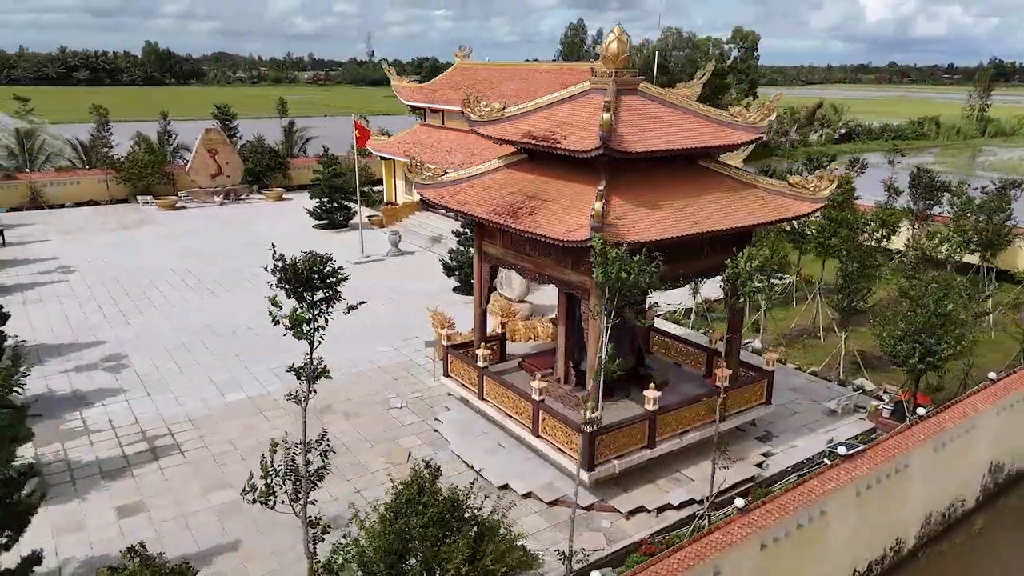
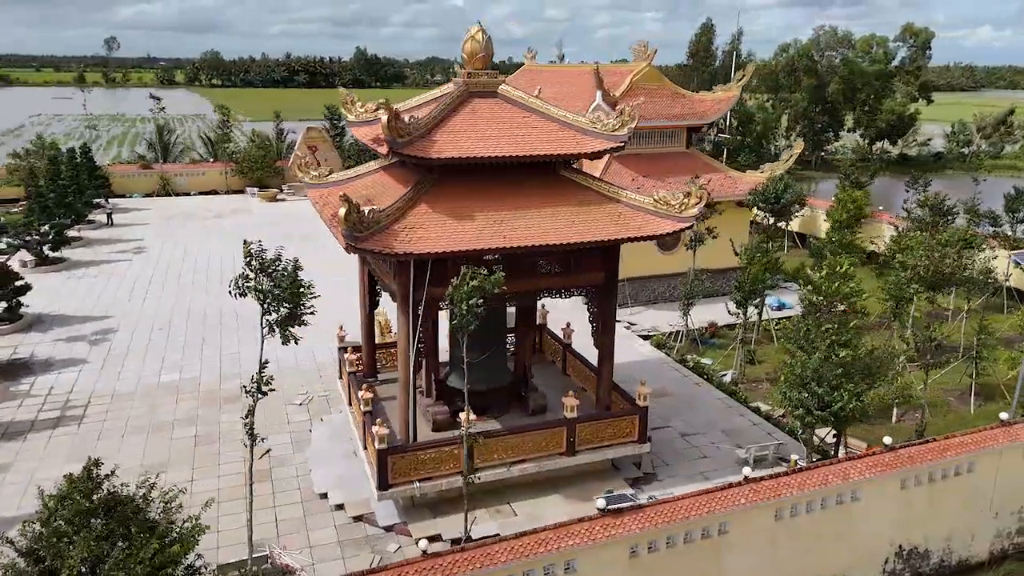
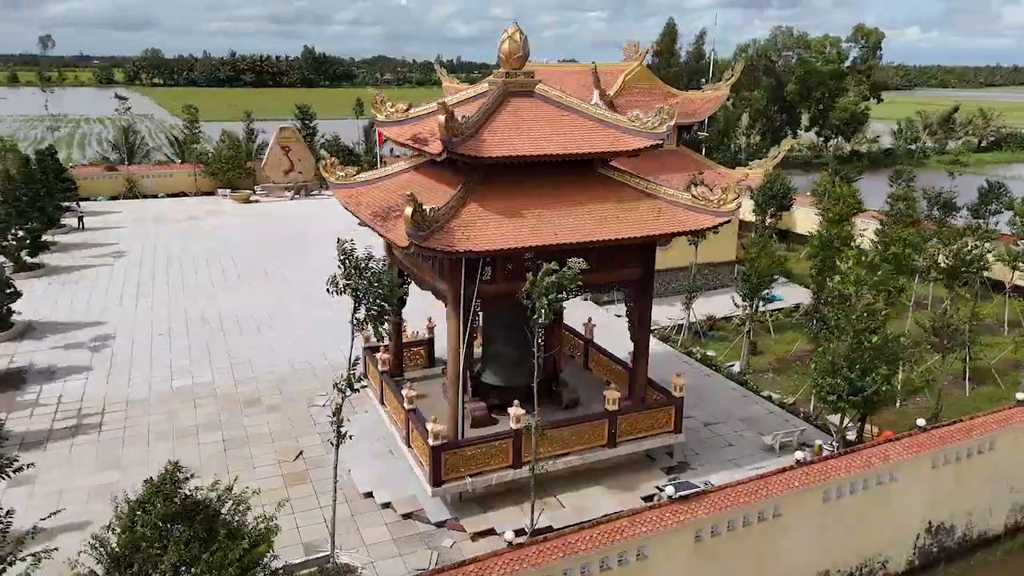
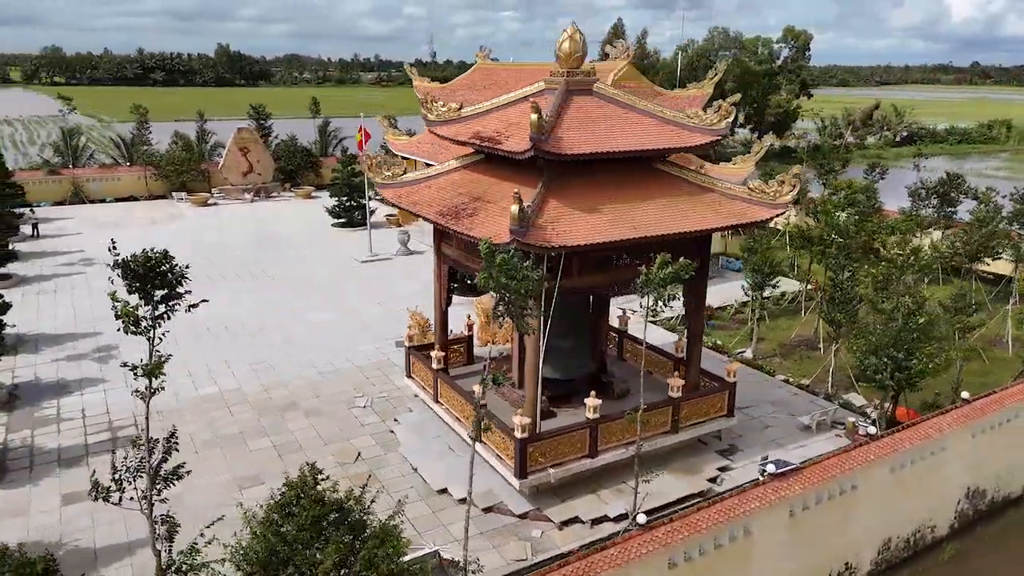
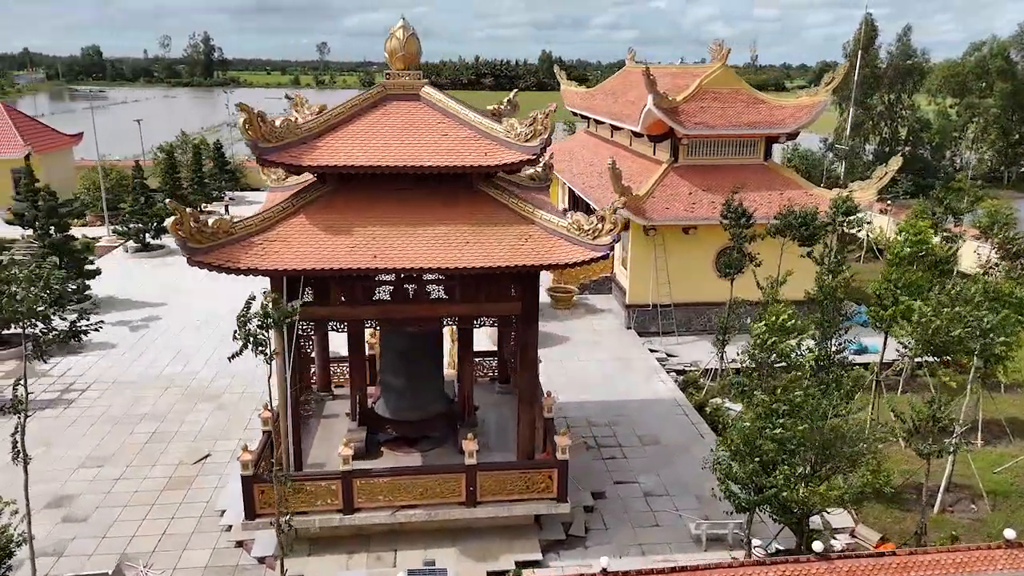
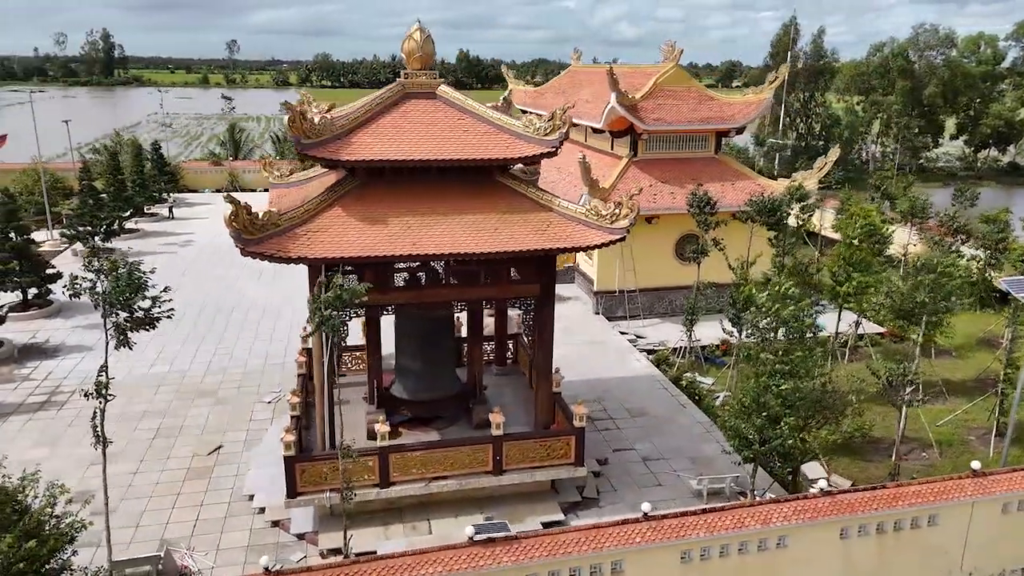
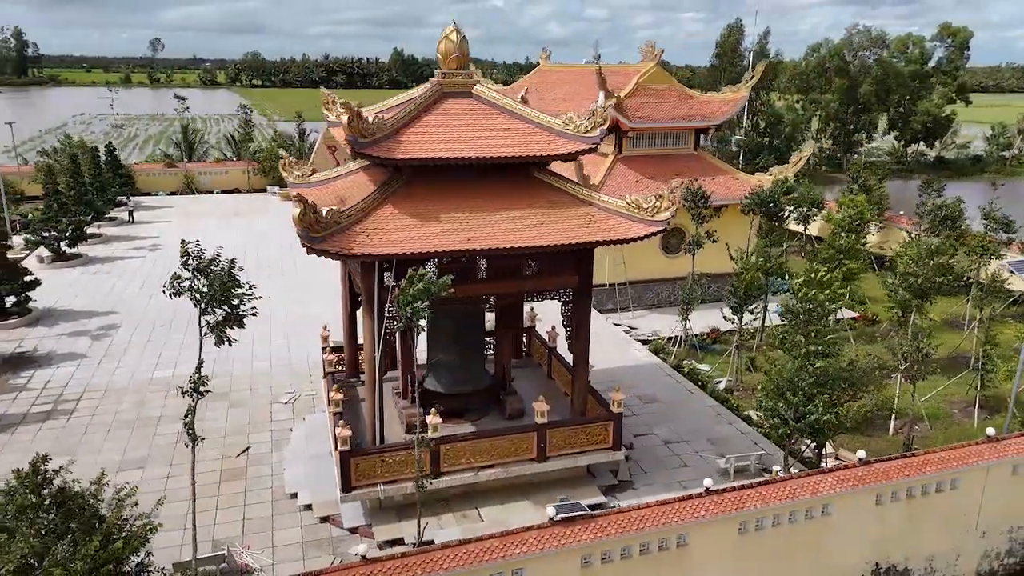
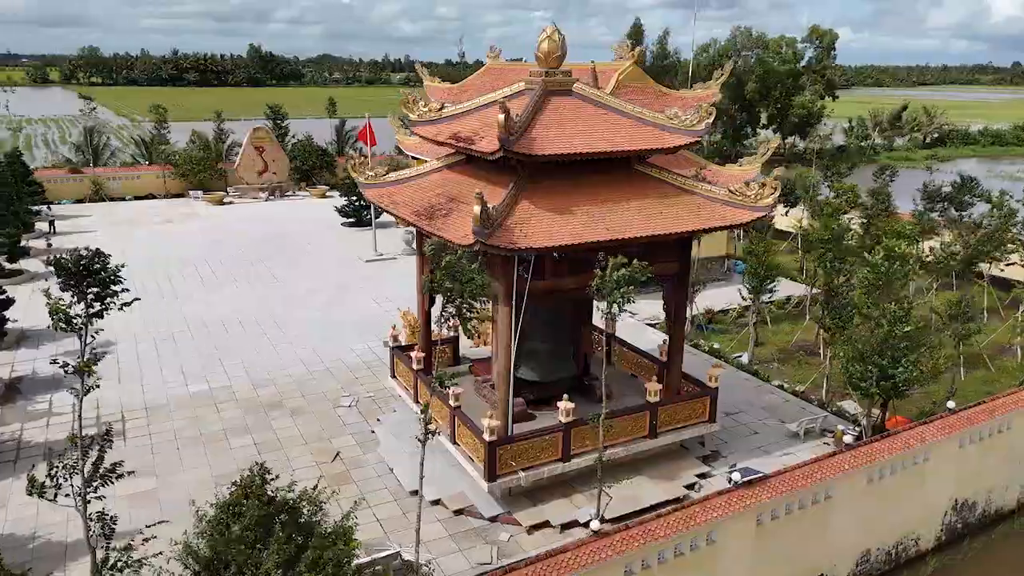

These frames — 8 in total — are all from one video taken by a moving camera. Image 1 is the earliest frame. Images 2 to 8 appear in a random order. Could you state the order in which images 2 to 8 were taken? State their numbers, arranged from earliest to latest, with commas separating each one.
4, 8, 3, 2, 7, 6, 5
